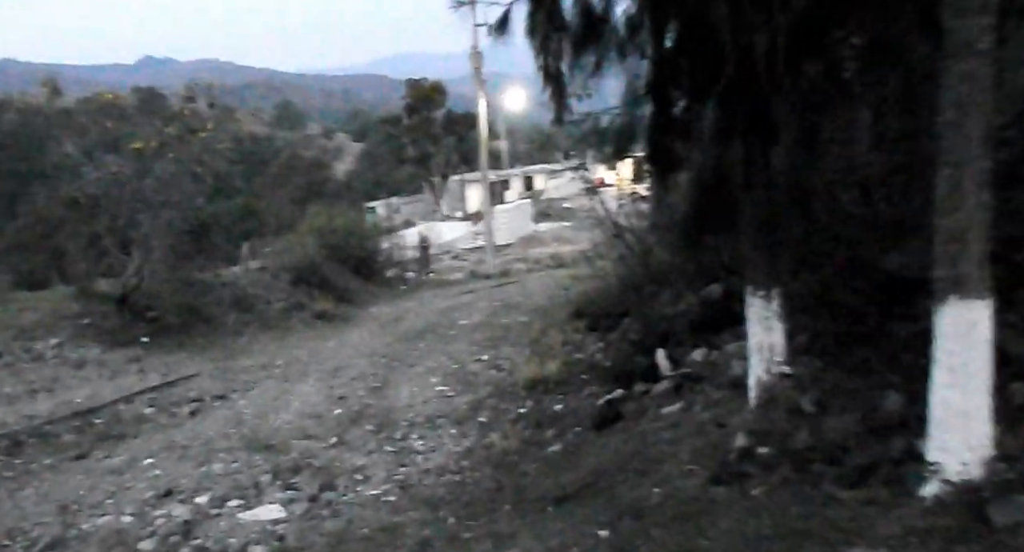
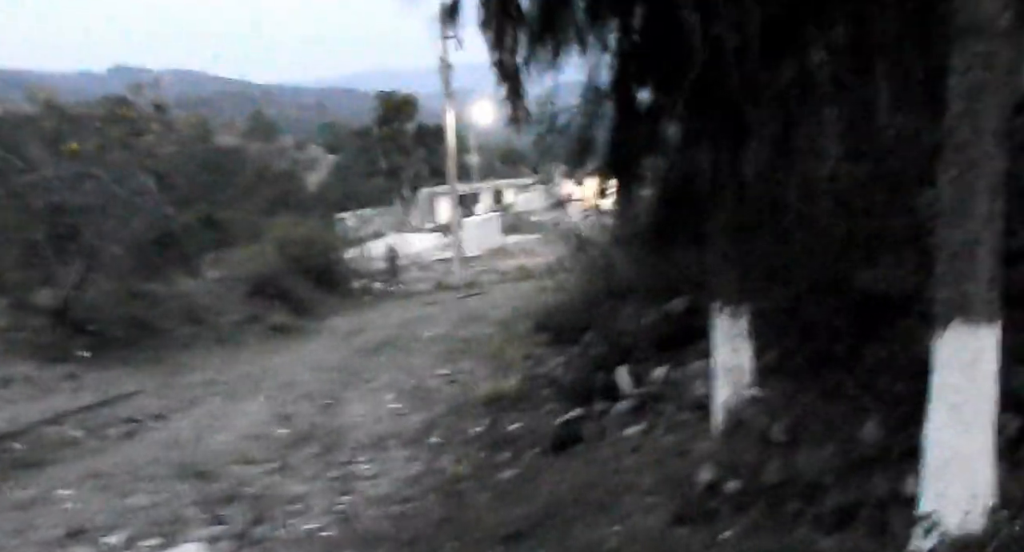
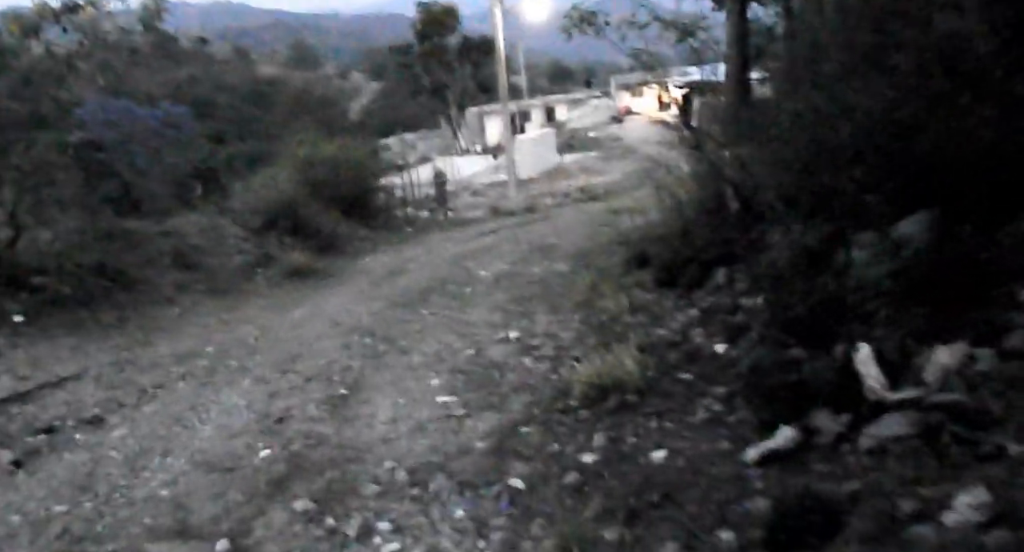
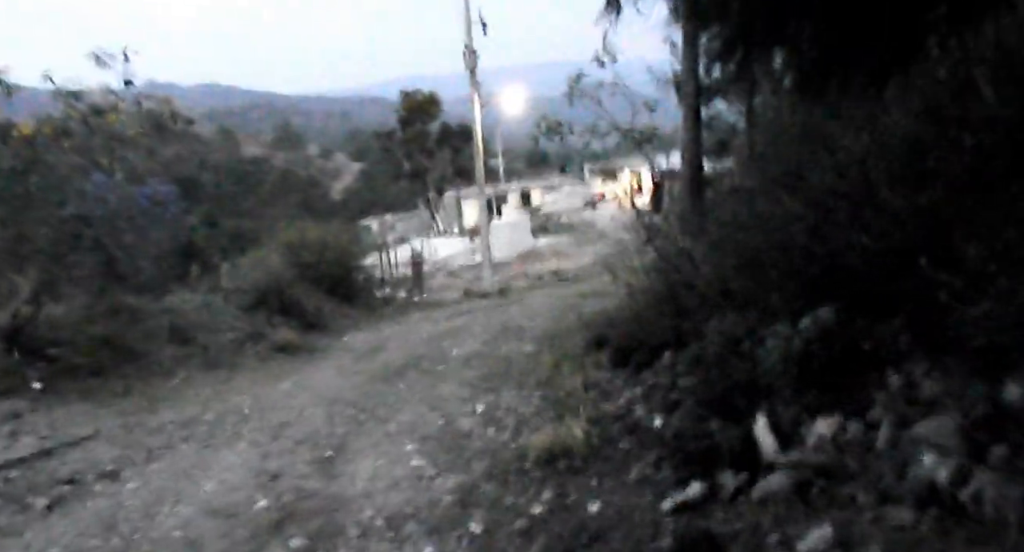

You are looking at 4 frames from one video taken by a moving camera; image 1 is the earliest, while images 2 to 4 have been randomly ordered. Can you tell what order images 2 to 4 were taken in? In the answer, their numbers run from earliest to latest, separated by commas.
2, 4, 3
